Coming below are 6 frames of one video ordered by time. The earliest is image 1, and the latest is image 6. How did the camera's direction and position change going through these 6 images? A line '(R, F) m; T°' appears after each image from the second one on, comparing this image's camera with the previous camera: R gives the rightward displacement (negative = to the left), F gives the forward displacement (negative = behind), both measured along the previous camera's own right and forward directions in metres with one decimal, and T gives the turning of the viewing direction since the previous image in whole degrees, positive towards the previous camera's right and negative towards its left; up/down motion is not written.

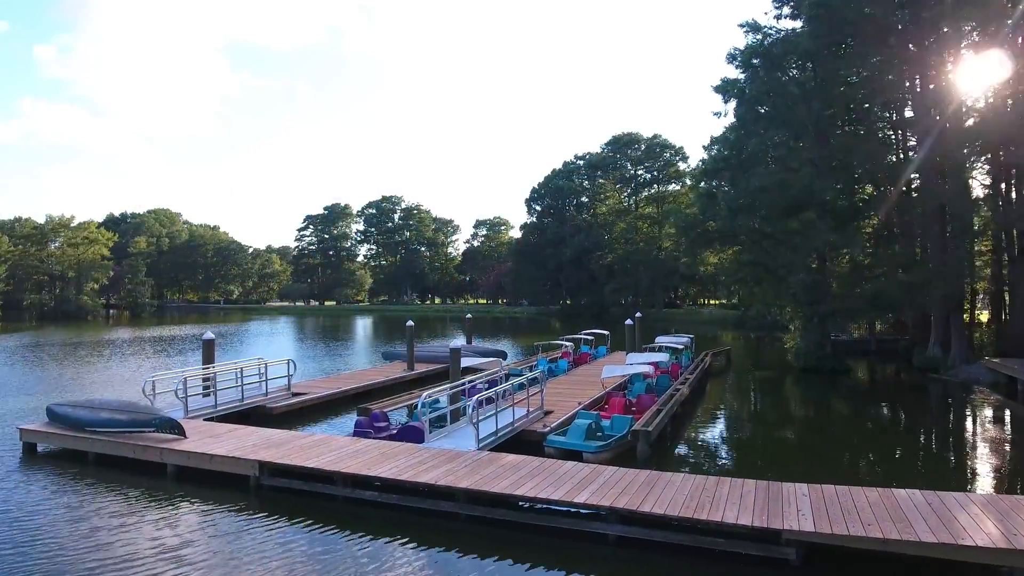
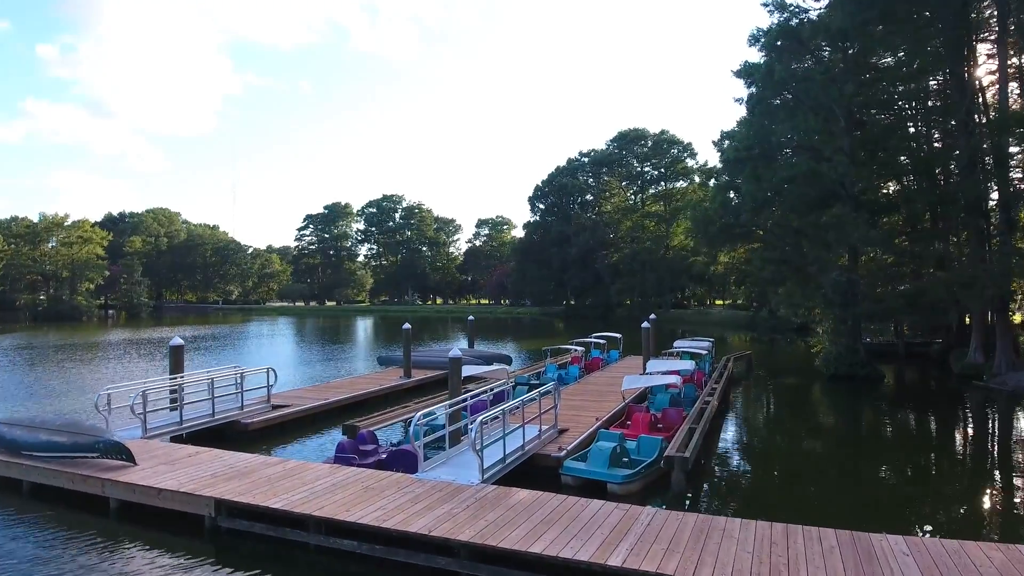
(-0.1, +1.7) m; 0°
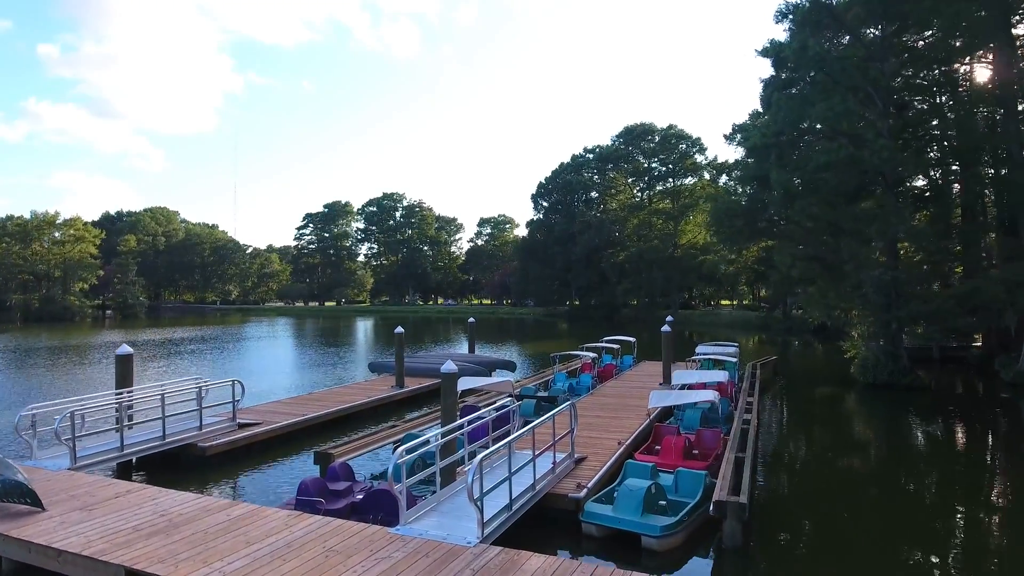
(-0.1, +2.0) m; 0°
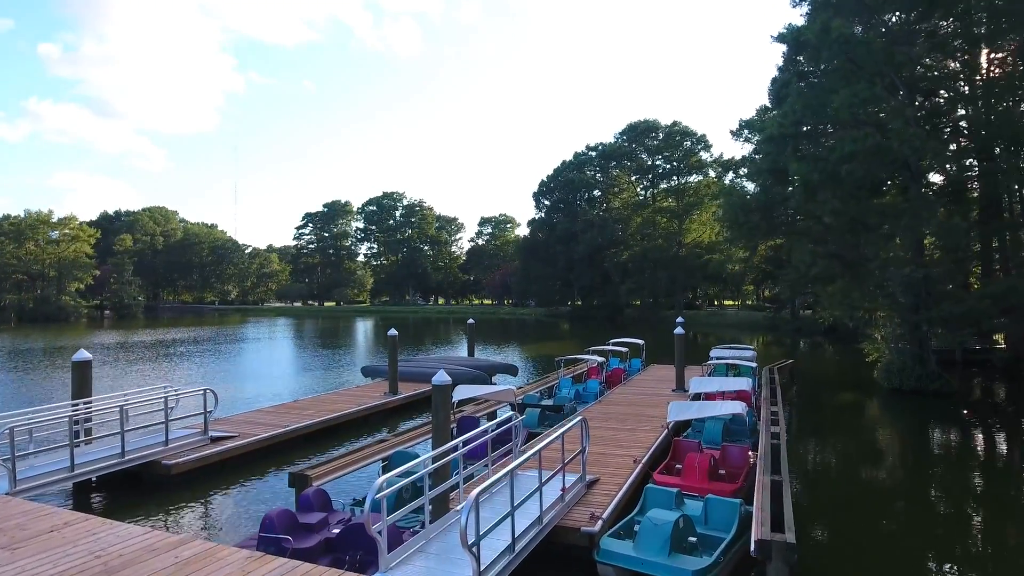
(0.0, +1.2) m; 0°
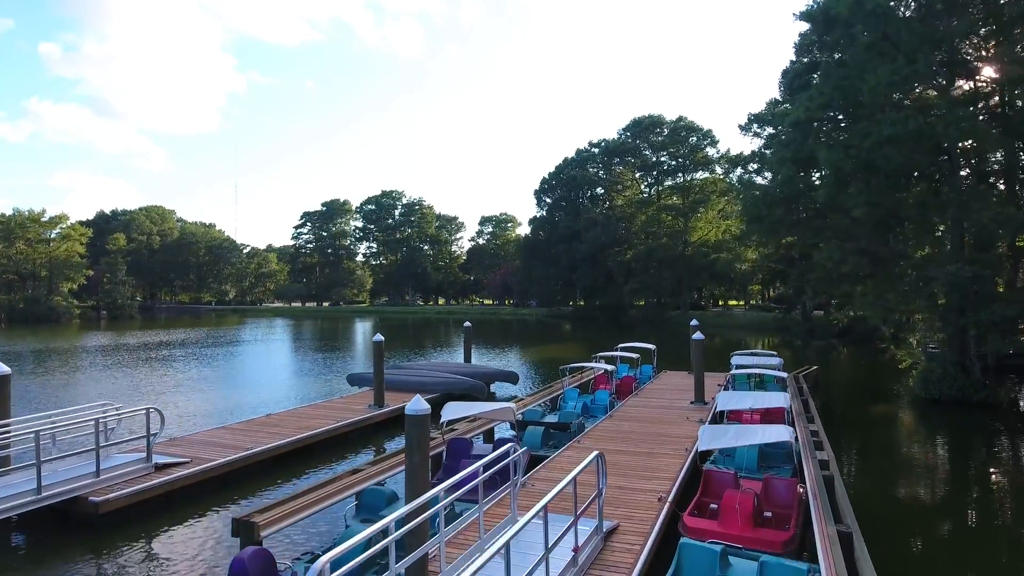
(0.0, +1.6) m; 0°
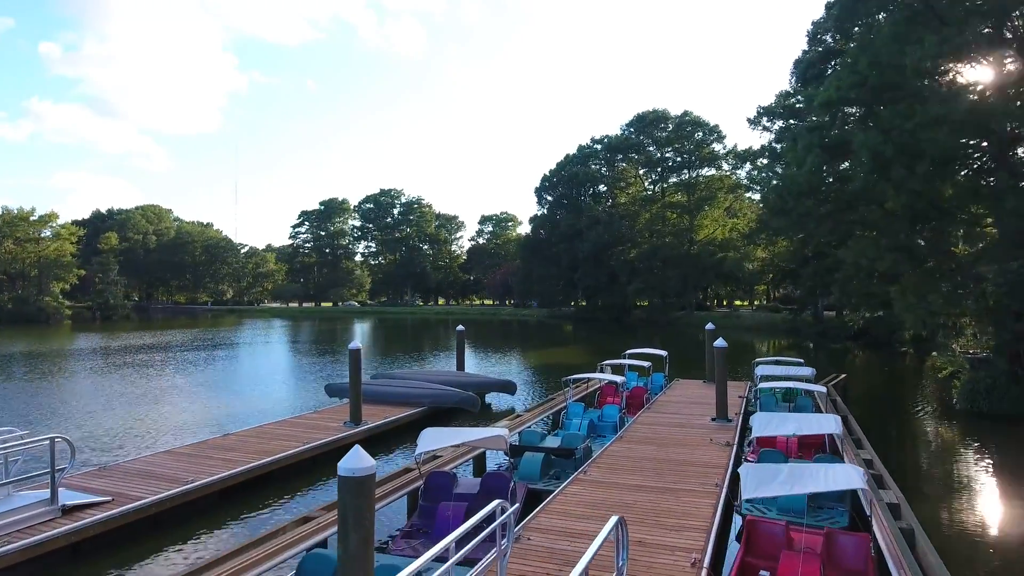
(+0.1, +1.7) m; 0°
